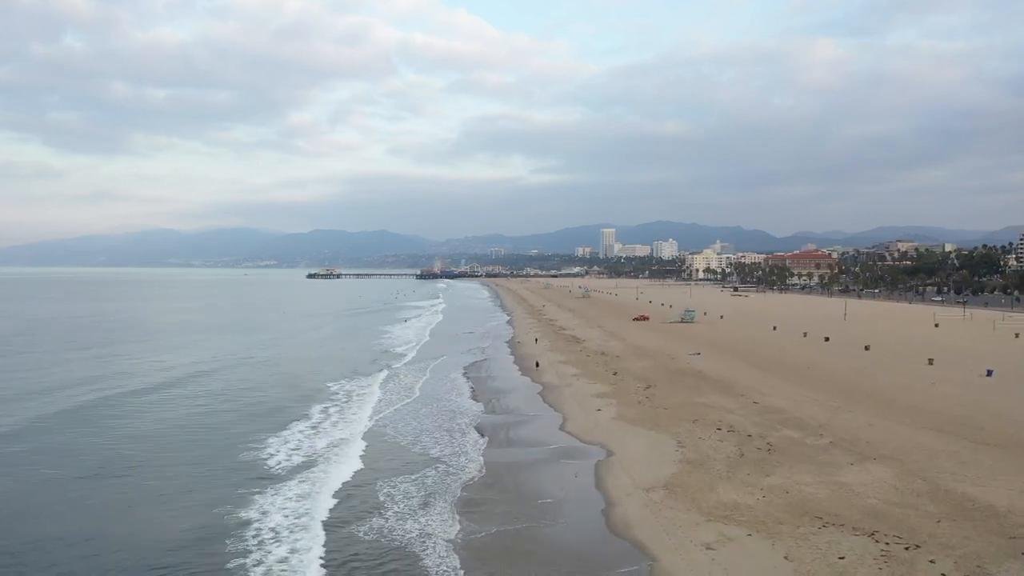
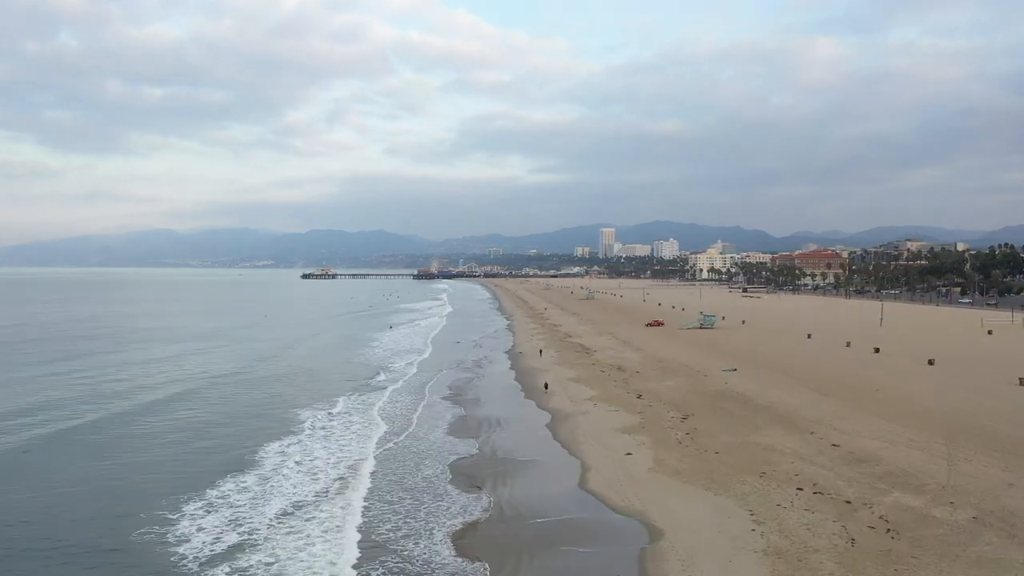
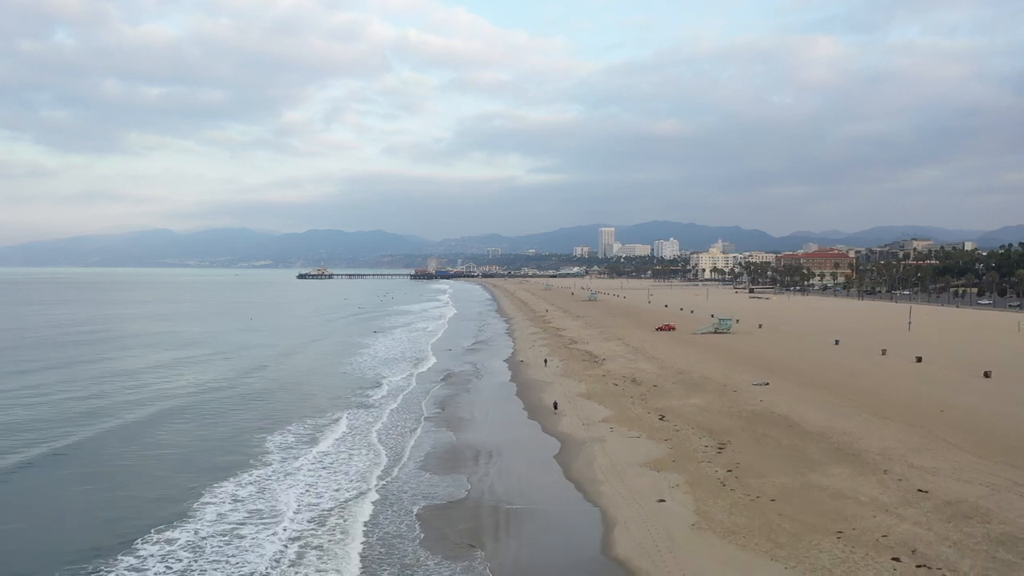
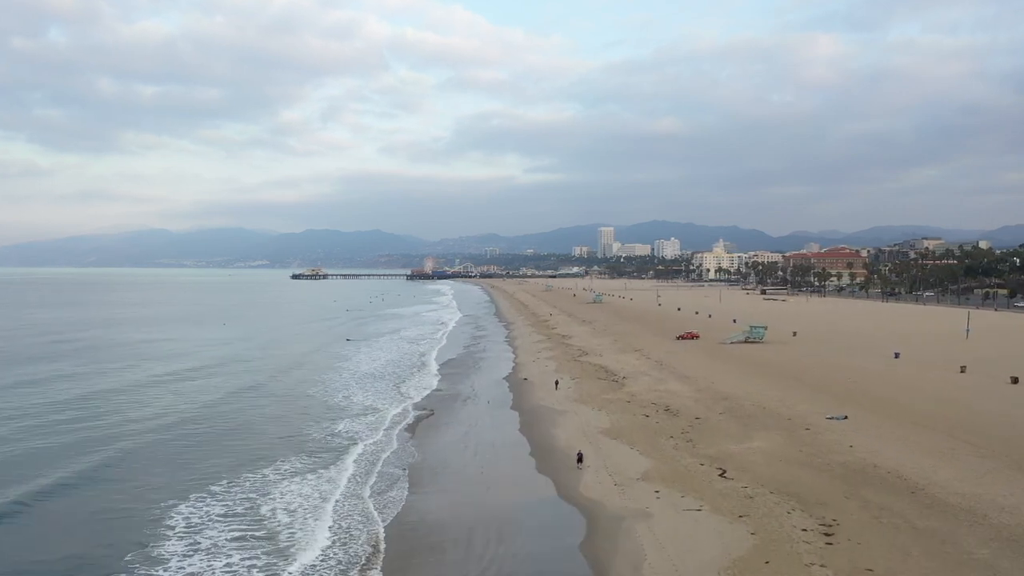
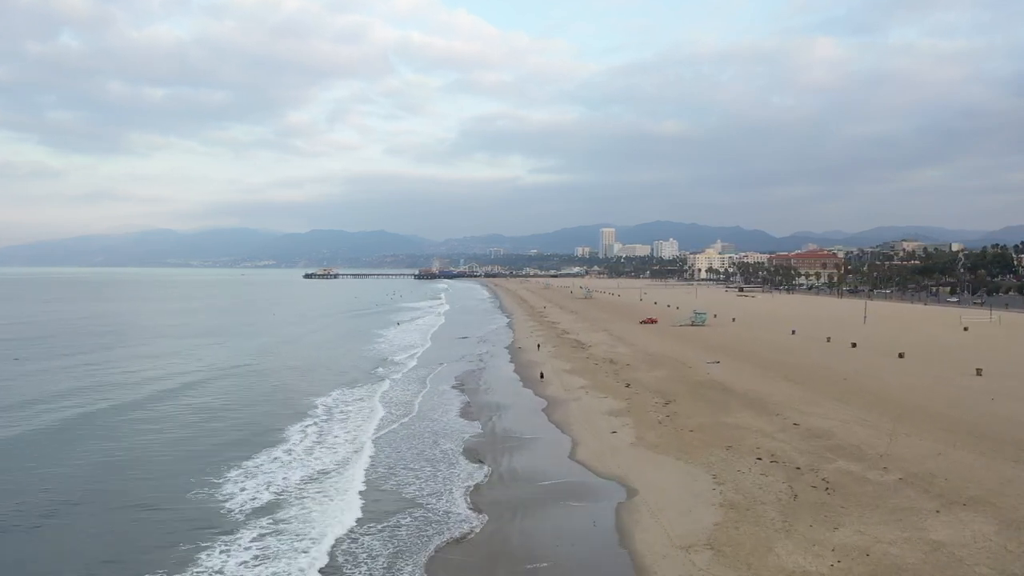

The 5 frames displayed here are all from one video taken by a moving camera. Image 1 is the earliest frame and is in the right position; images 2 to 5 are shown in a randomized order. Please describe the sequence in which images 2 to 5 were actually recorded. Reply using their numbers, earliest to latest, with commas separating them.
5, 2, 3, 4
